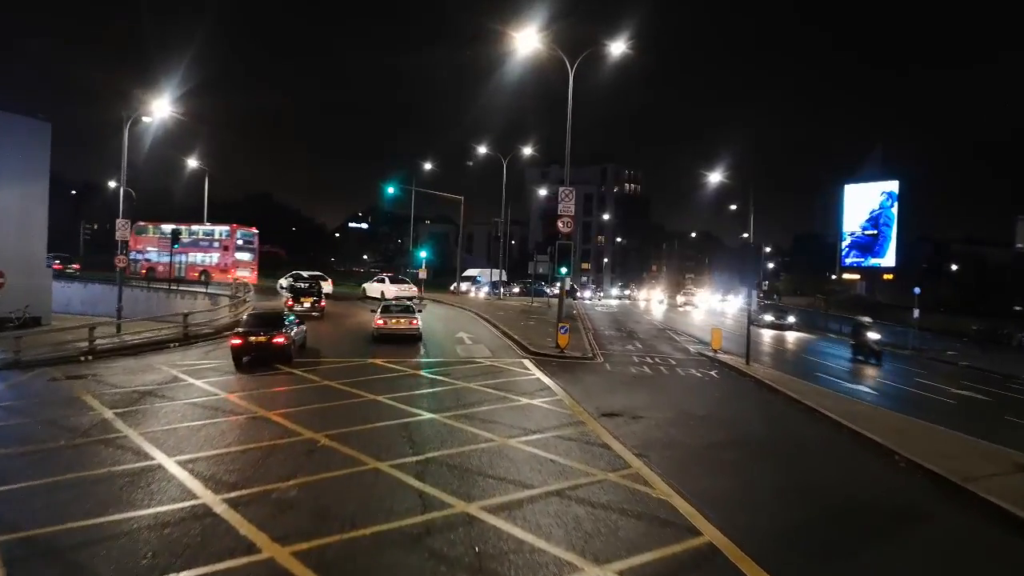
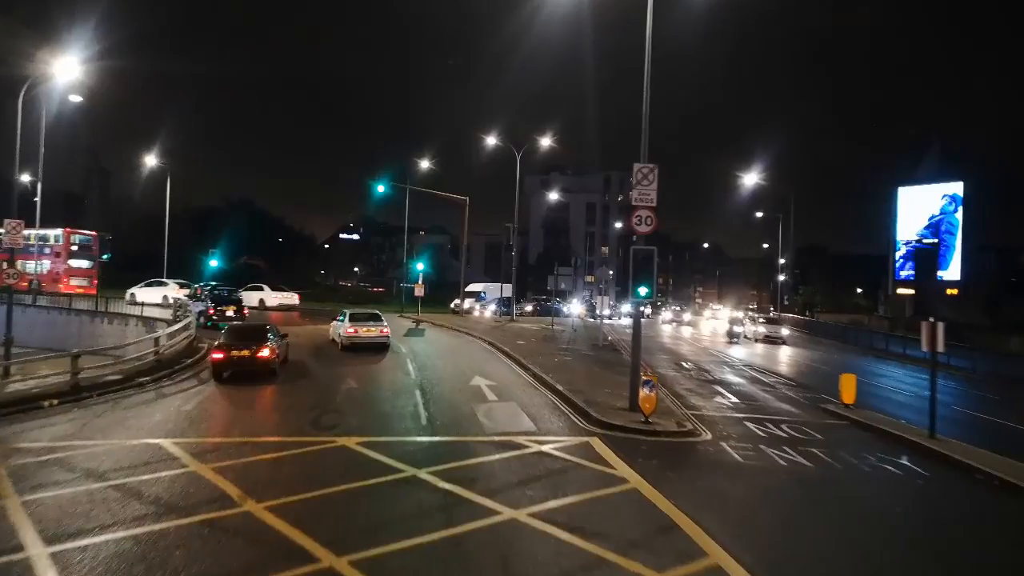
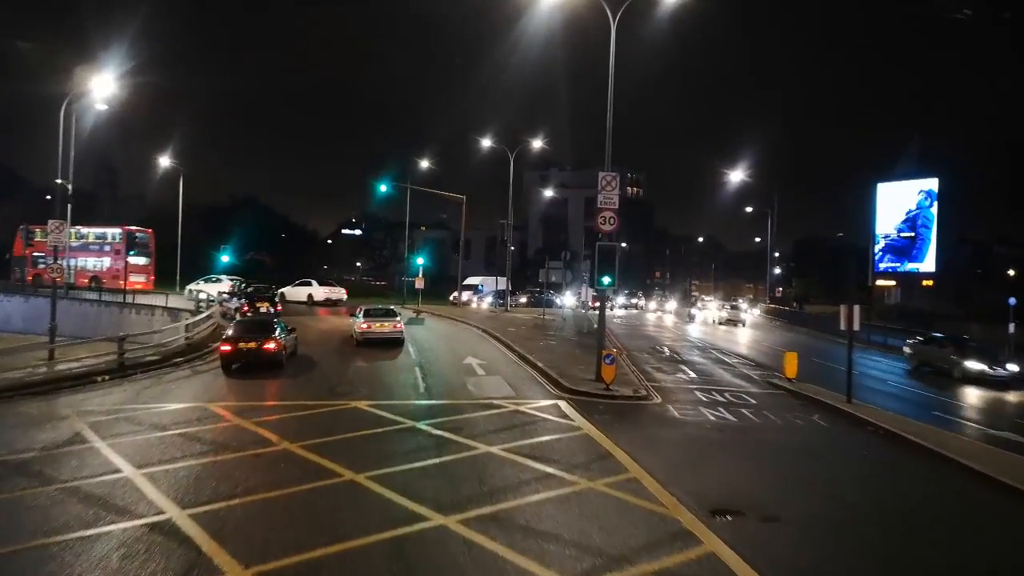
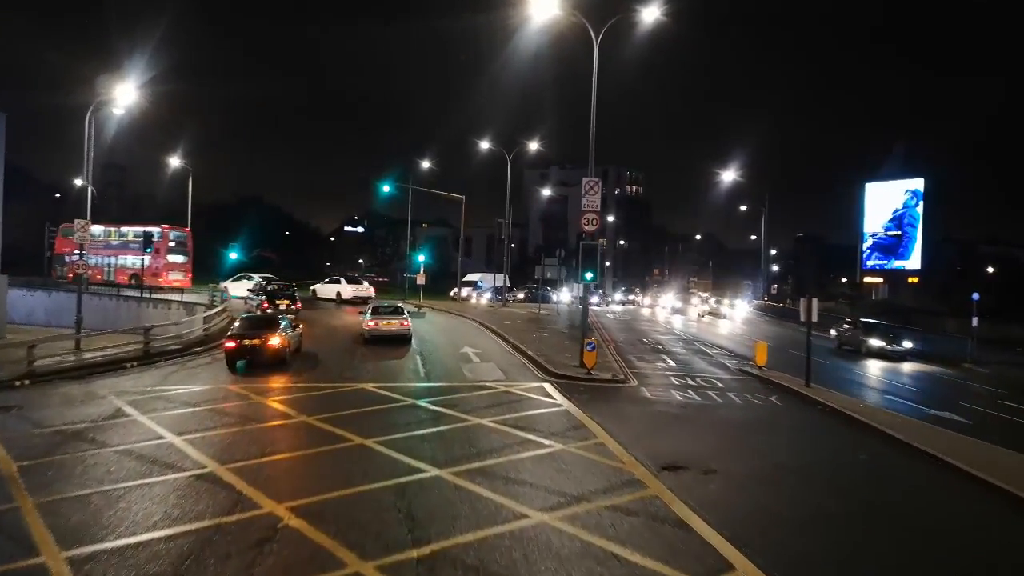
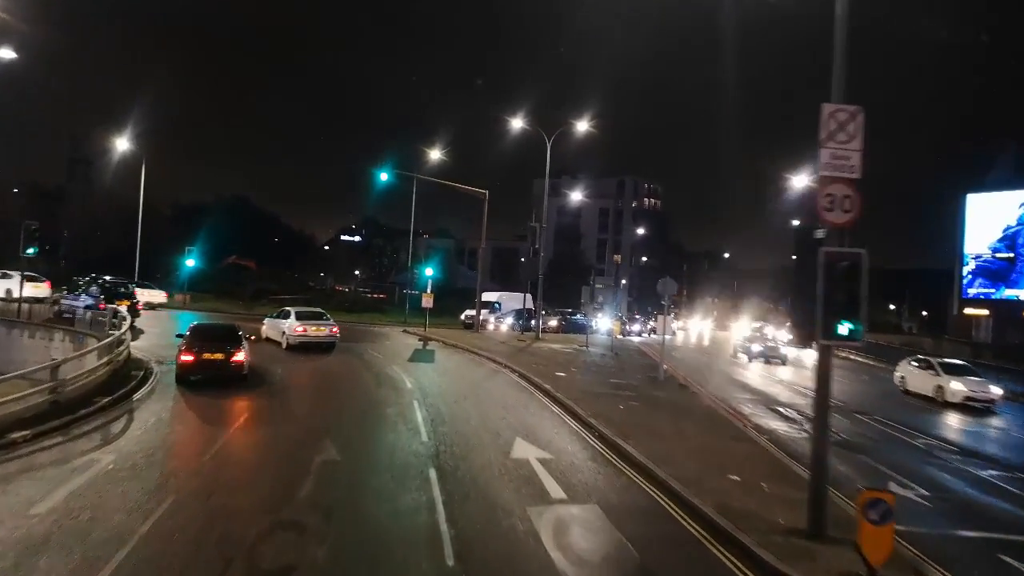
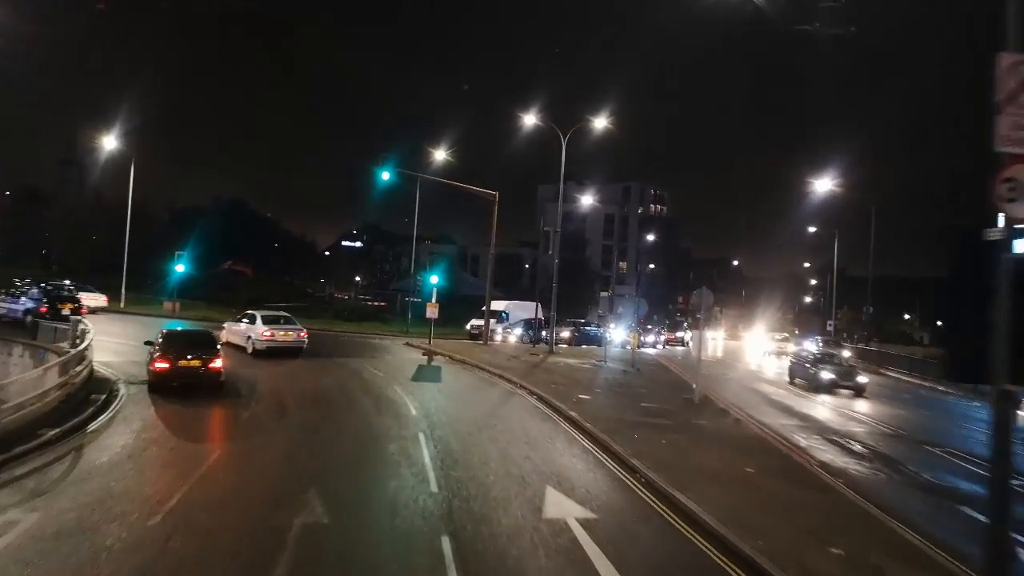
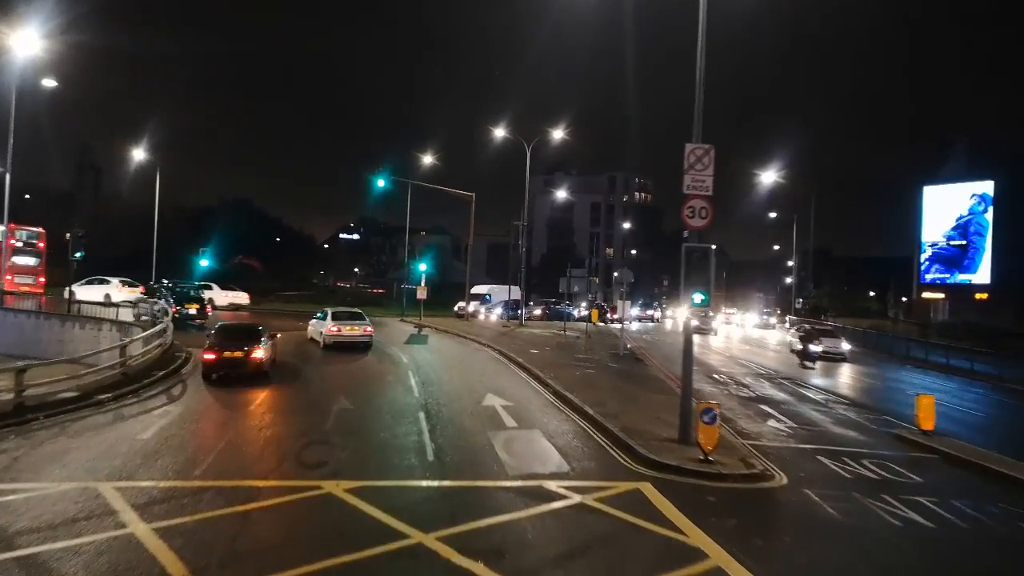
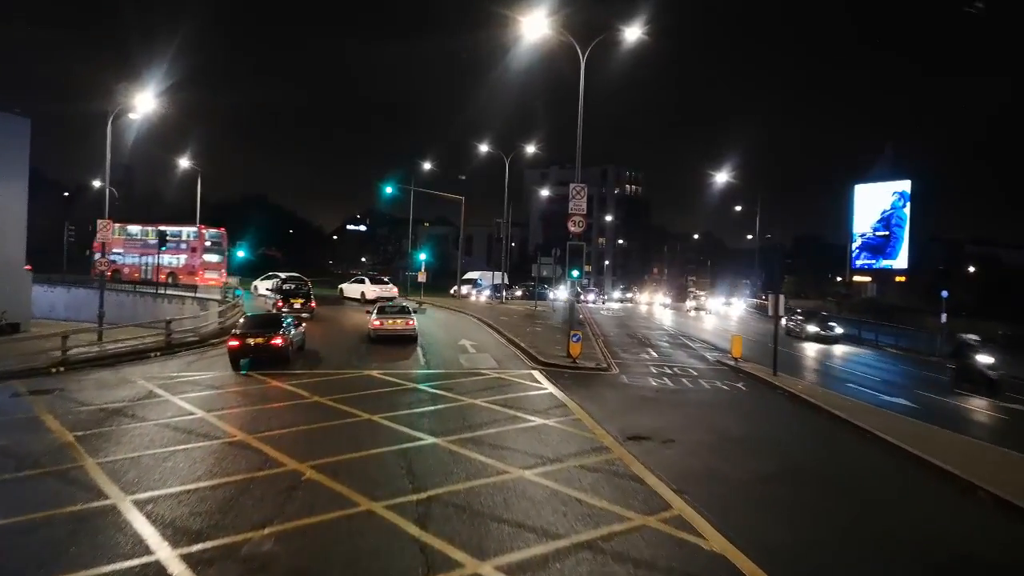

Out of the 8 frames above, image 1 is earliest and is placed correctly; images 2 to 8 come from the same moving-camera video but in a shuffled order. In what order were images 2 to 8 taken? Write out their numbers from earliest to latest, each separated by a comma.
8, 4, 3, 2, 7, 5, 6
